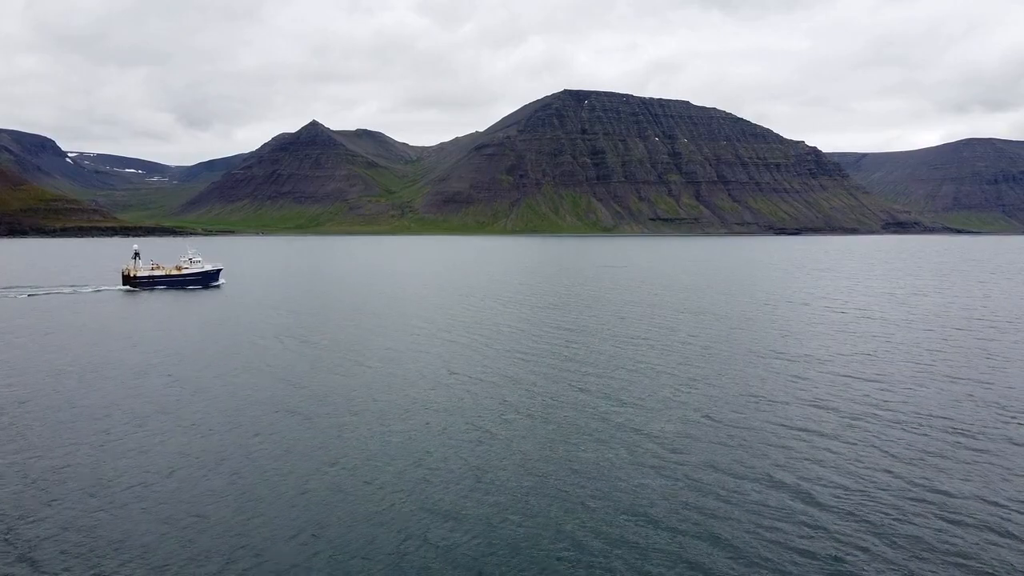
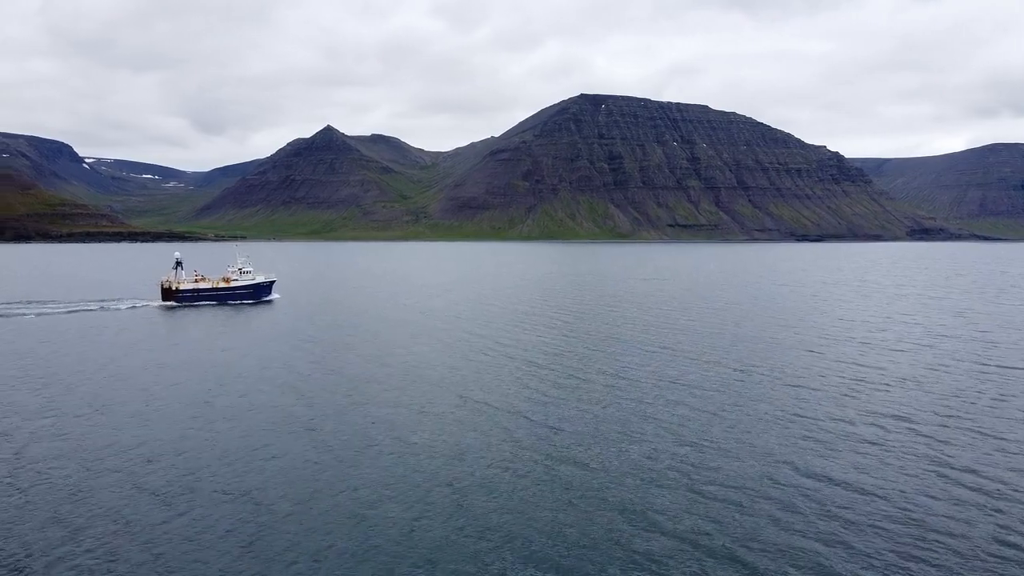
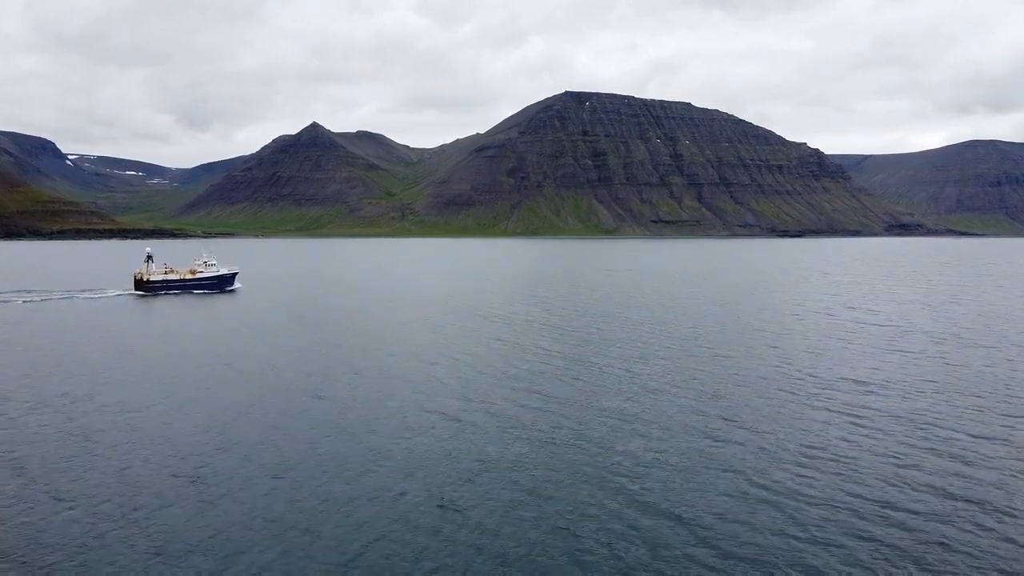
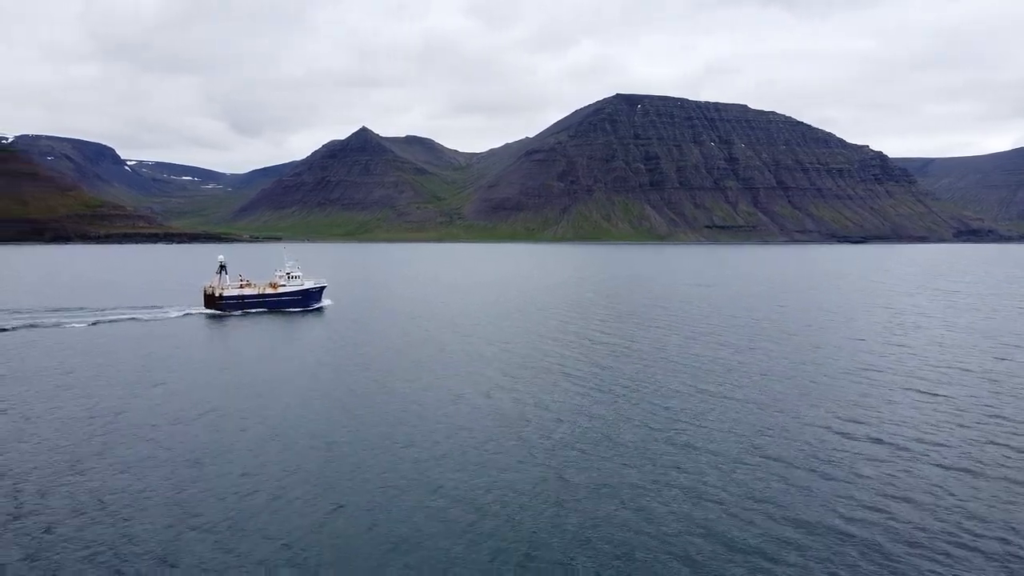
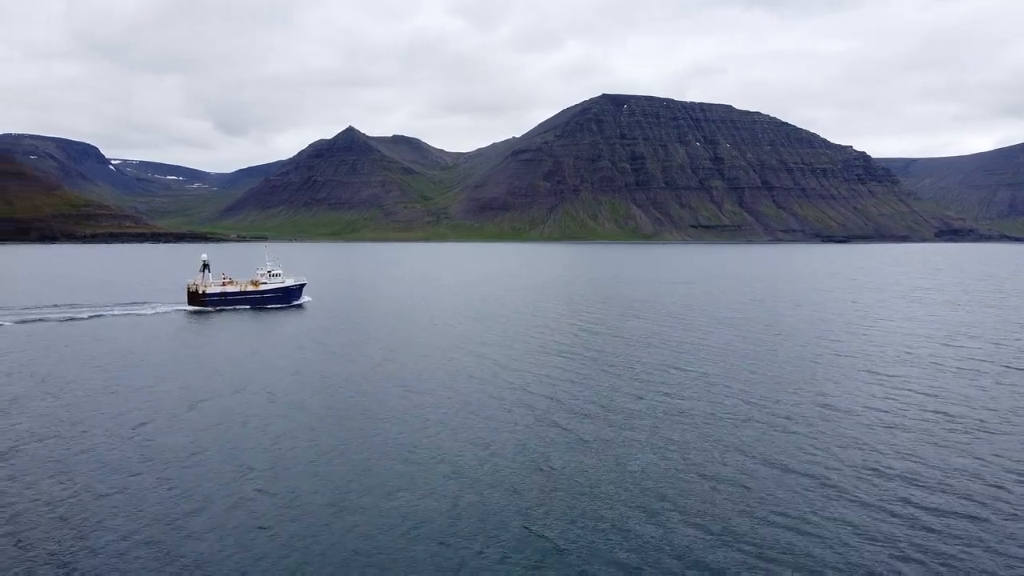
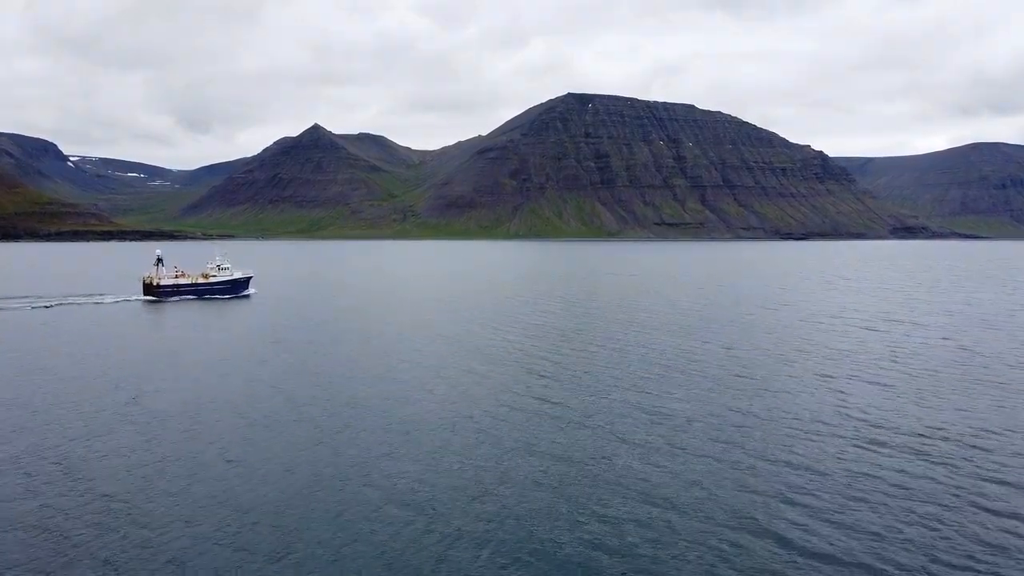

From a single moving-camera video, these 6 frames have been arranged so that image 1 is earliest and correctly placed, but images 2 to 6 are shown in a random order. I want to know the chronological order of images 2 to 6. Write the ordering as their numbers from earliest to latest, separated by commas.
3, 6, 2, 5, 4
